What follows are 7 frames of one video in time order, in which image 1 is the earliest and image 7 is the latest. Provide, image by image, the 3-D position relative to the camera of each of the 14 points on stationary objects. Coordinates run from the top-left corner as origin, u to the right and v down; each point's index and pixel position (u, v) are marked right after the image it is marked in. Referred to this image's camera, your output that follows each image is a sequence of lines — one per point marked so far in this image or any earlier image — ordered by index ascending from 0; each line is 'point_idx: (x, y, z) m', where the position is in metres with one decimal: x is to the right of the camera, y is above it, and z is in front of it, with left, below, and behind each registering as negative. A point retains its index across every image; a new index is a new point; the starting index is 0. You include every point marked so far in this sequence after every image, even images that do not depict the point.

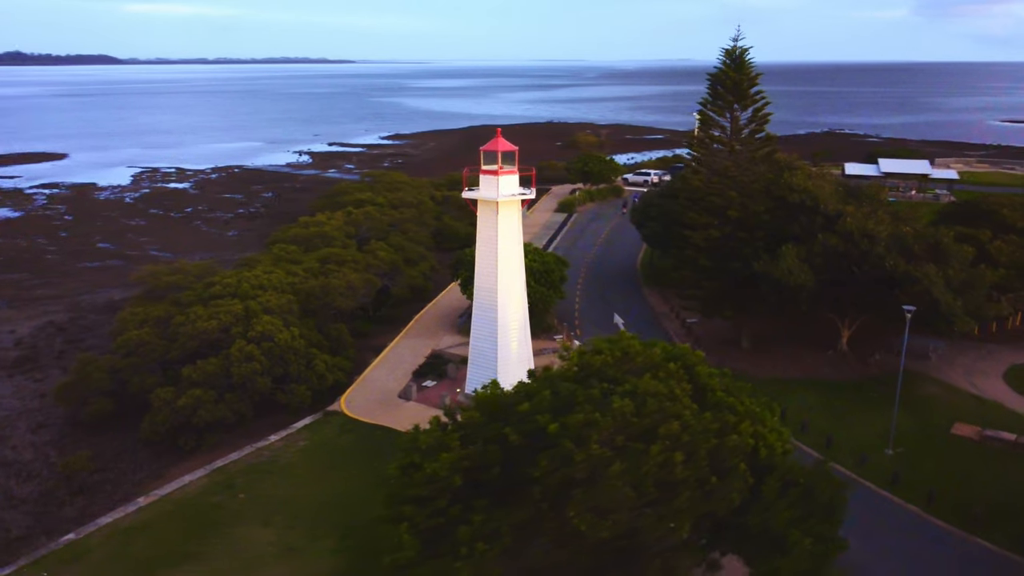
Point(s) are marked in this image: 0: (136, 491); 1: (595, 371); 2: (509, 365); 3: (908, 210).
0: (-7.5, -4.0, +16.1) m
1: (+1.1, -1.0, +10.3) m
2: (0.0, -1.7, +17.5) m
3: (+9.7, +2.0, +19.9) m
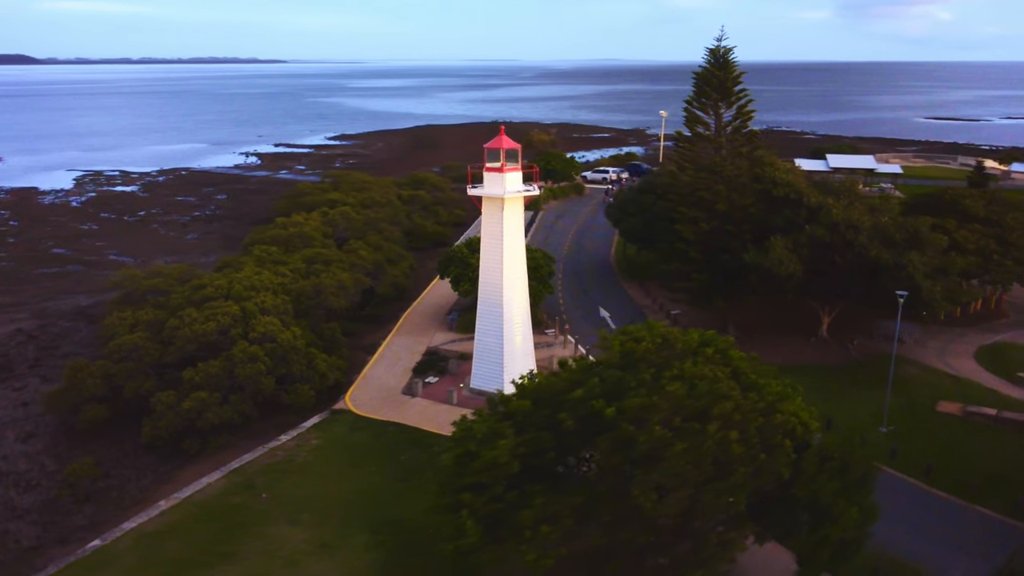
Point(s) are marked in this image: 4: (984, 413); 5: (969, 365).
0: (-7.2, -4.1, +15.8) m
1: (+1.7, -0.9, +10.7) m
2: (+0.1, -1.6, +17.8) m
3: (+9.5, +2.3, +20.9) m
4: (+9.4, -2.5, +16.2) m
5: (+11.0, -1.8, +19.4) m
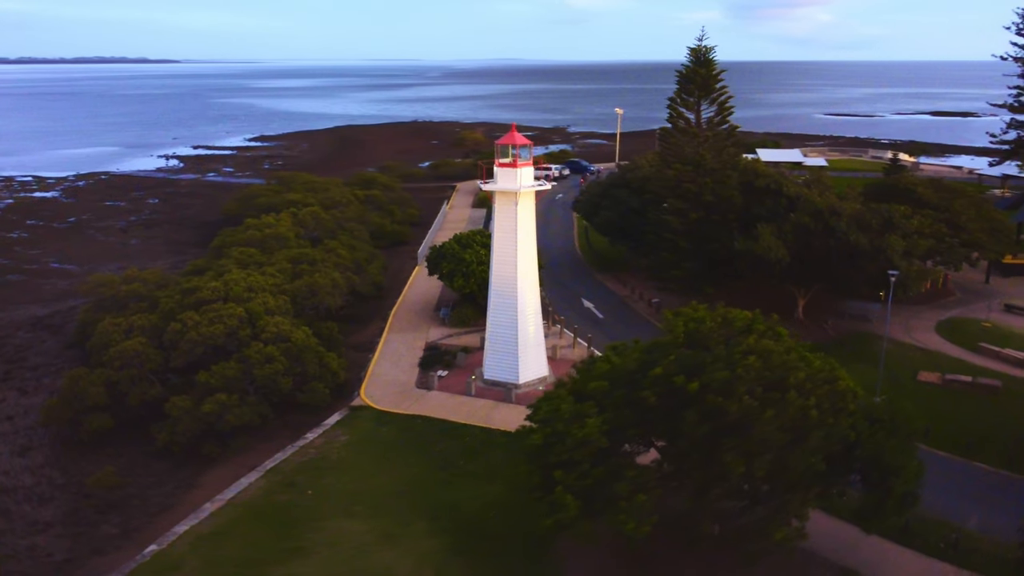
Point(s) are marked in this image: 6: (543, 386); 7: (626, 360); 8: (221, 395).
0: (-6.5, -4.1, +15.6) m
1: (+2.8, -0.7, +11.4) m
2: (+0.4, -1.4, +18.4) m
3: (+9.3, +2.8, +22.5) m
4: (+9.9, -2.0, +17.8) m
5: (+11.0, -1.3, +21.1) m
6: (+0.8, -2.2, +18.6) m
7: (+1.7, -1.0, +11.6) m
8: (-6.1, -2.2, +16.9) m
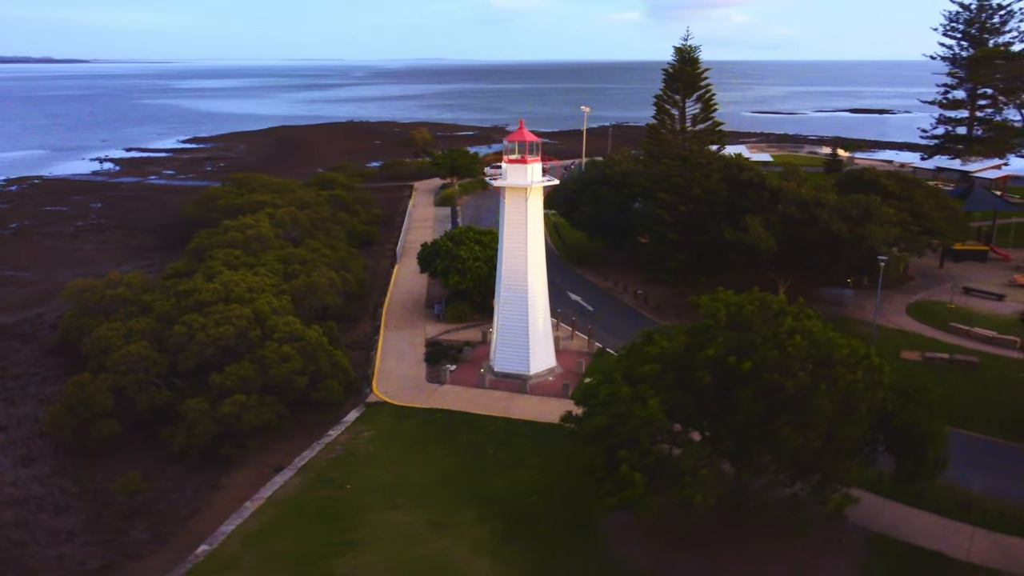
0: (-6.0, -4.1, +15.4) m
1: (+3.6, -0.4, +12.1) m
2: (+0.6, -1.2, +18.8) m
3: (+9.0, +3.1, +23.7) m
4: (+10.1, -1.6, +19.1) m
5: (+10.9, -0.9, +22.5) m
6: (+1.0, -2.1, +19.1) m
7: (+2.5, -0.8, +12.2) m
8: (-5.7, -2.2, +16.8) m
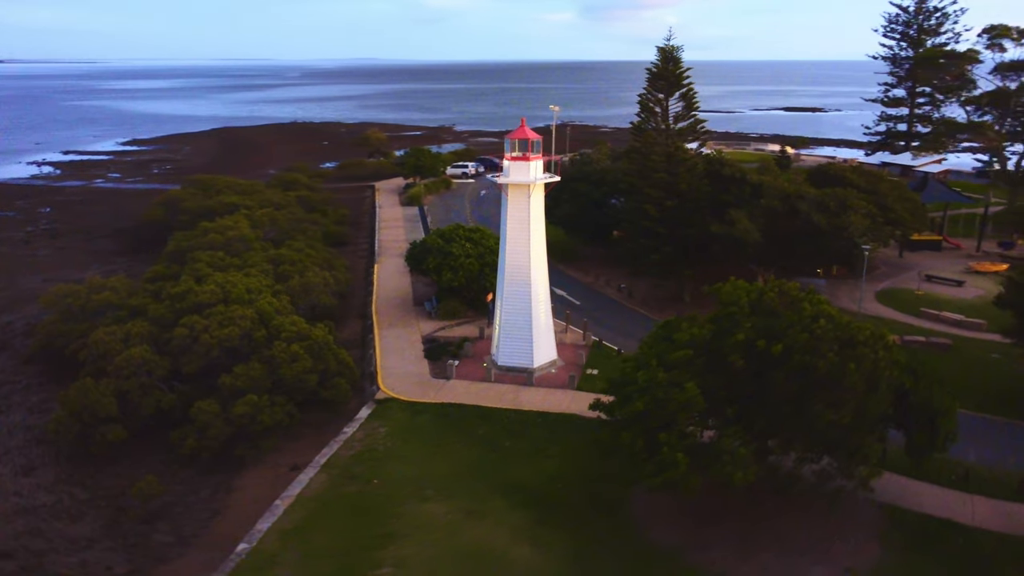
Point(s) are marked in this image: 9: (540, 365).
0: (-5.6, -4.1, +15.4) m
1: (+4.1, -0.2, +12.8) m
2: (+0.7, -1.1, +19.2) m
3: (+8.6, +3.4, +24.7) m
4: (+10.2, -1.3, +20.2) m
5: (+10.7, -0.6, +23.7) m
6: (+1.1, -1.9, +19.6) m
7: (+3.0, -0.7, +12.8) m
8: (-5.4, -2.2, +16.7) m
9: (+0.7, -1.8, +19.3) m
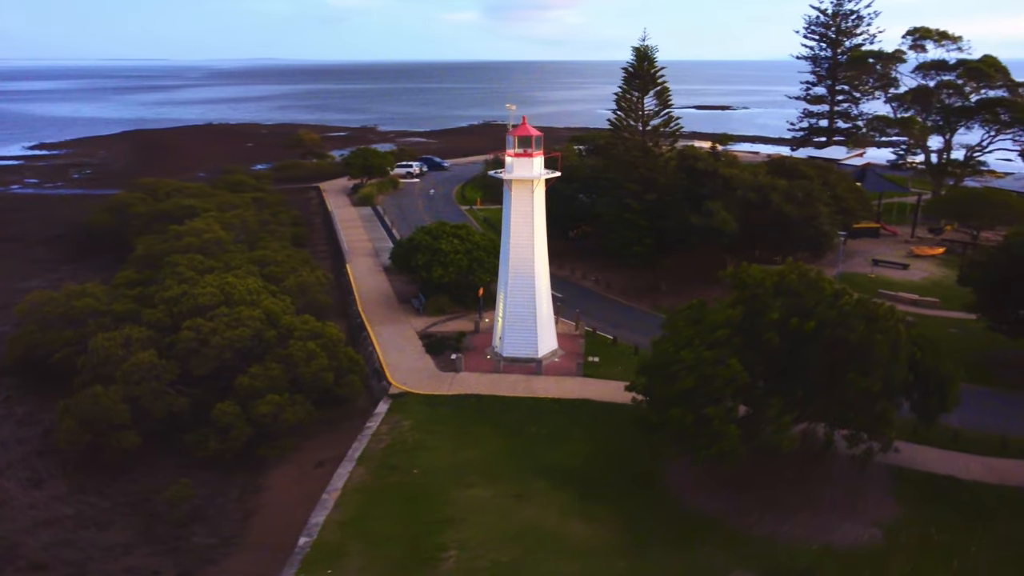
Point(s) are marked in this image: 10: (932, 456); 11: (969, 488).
0: (-4.9, -4.1, +15.3) m
1: (+4.8, +0.1, +13.8) m
2: (+0.8, -0.9, +19.8) m
3: (+7.9, +3.8, +26.2) m
4: (+10.1, -0.8, +21.8) m
5: (+10.2, -0.1, +25.4) m
6: (+1.1, -1.7, +20.2) m
7: (+3.8, -0.4, +13.7) m
8: (-5.0, -2.2, +16.7) m
9: (+0.8, -1.7, +19.9) m
10: (+7.9, -3.1, +15.1) m
11: (+8.0, -3.5, +14.1) m
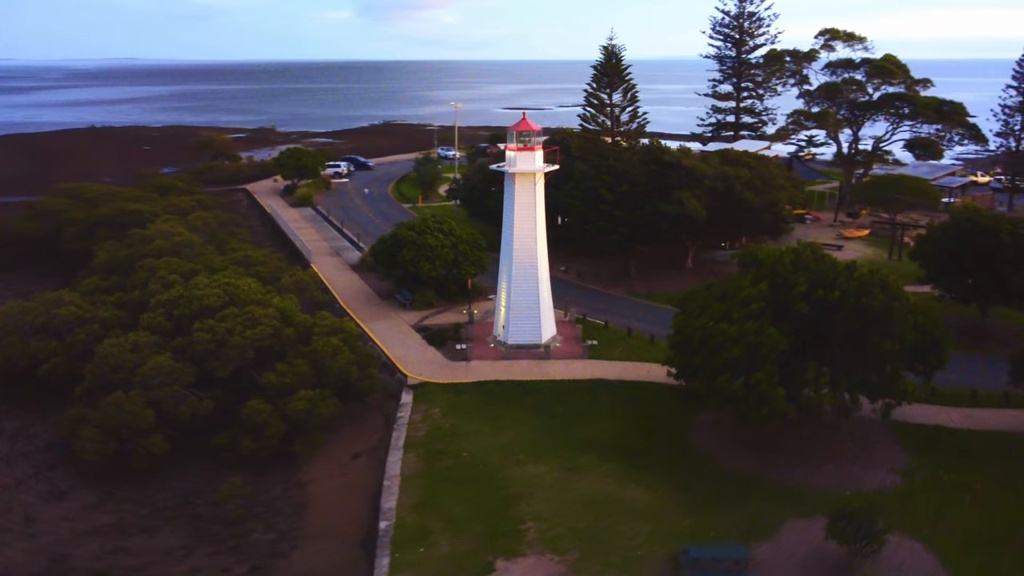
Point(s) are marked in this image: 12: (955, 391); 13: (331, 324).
0: (-4.0, -4.1, +15.5) m
1: (+5.7, +0.5, +15.3) m
2: (+0.9, -0.6, +20.7) m
3: (+6.9, +4.4, +27.9) m
4: (+9.8, -0.2, +24.0) m
5: (+9.4, +0.6, +27.5) m
6: (+1.2, -1.4, +21.1) m
7: (+4.7, 0.0, +15.0) m
8: (-4.4, -2.1, +16.8) m
9: (+0.9, -1.4, +20.8) m
10: (+8.6, -2.5, +17.0) m
11: (+8.9, -2.9, +16.1) m
12: (+9.9, -2.3, +17.9) m
13: (-4.2, -0.8, +18.4) m
